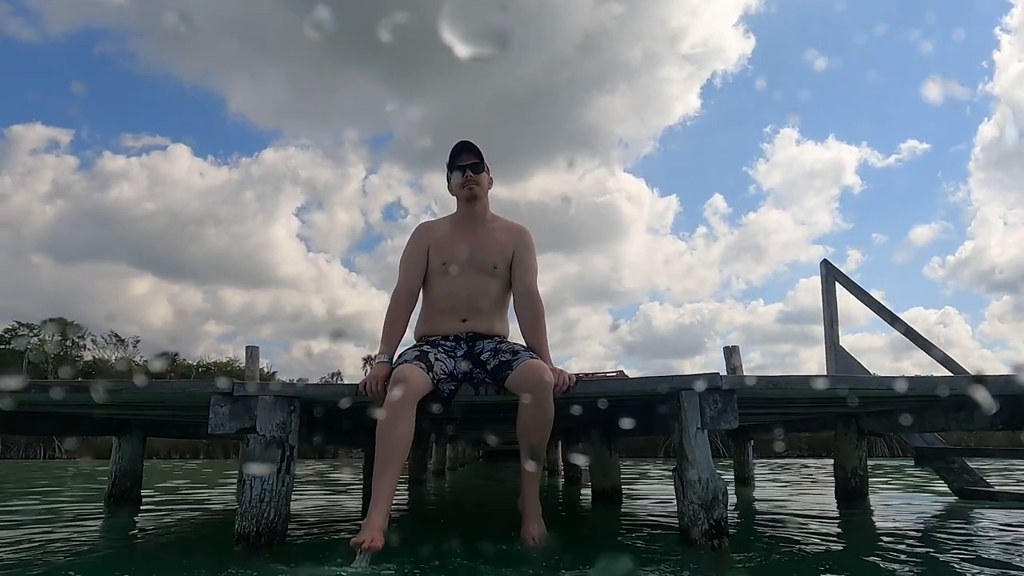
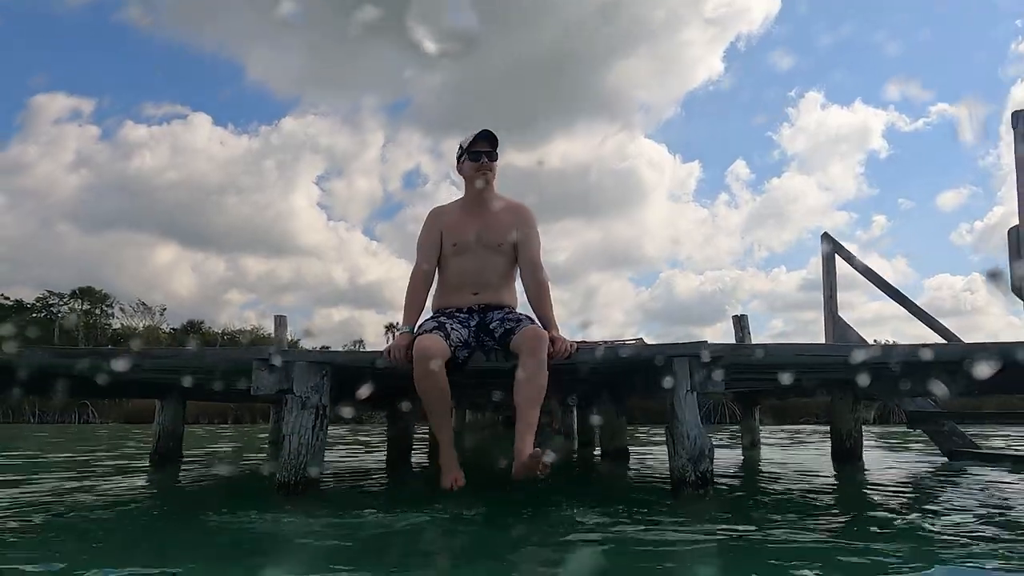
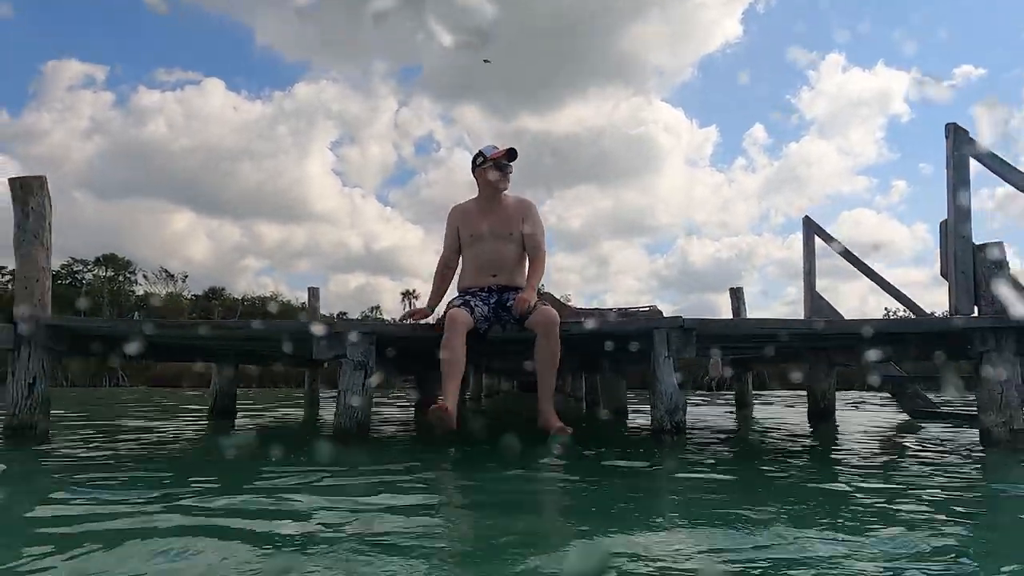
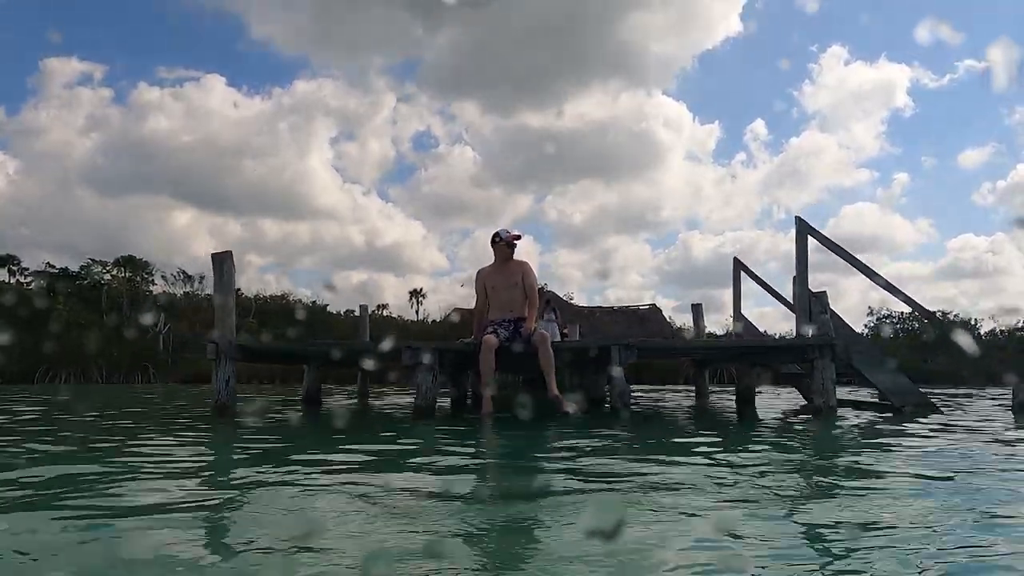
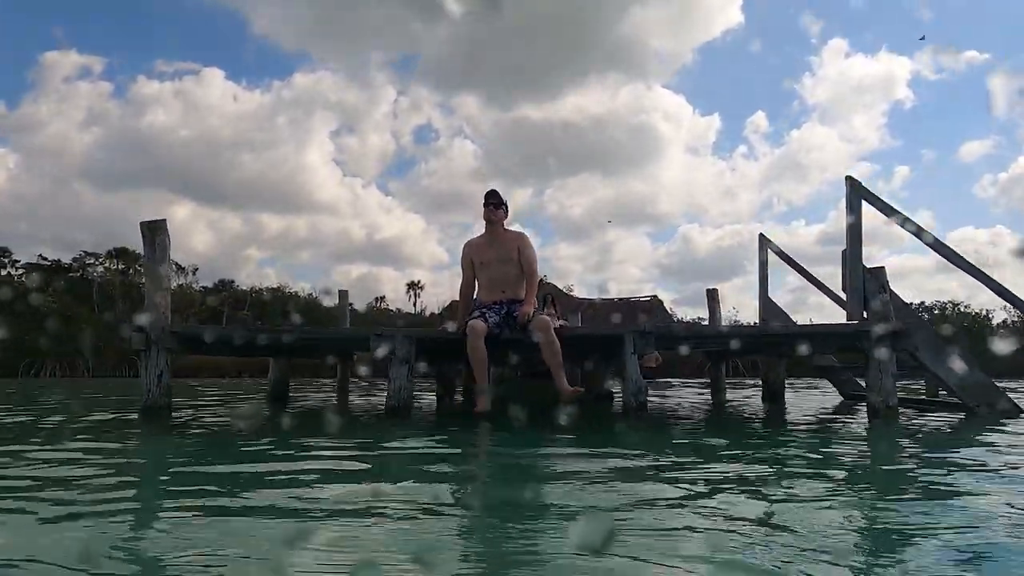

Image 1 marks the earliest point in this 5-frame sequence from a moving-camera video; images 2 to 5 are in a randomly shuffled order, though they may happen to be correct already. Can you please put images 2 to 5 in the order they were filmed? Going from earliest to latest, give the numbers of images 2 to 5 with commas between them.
2, 3, 5, 4
